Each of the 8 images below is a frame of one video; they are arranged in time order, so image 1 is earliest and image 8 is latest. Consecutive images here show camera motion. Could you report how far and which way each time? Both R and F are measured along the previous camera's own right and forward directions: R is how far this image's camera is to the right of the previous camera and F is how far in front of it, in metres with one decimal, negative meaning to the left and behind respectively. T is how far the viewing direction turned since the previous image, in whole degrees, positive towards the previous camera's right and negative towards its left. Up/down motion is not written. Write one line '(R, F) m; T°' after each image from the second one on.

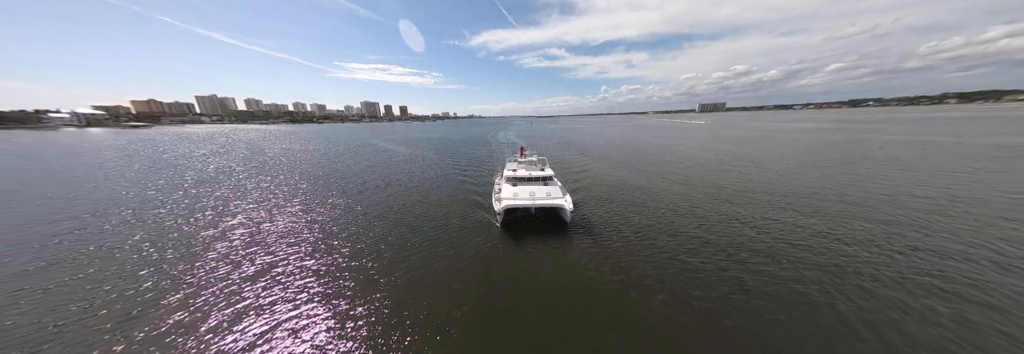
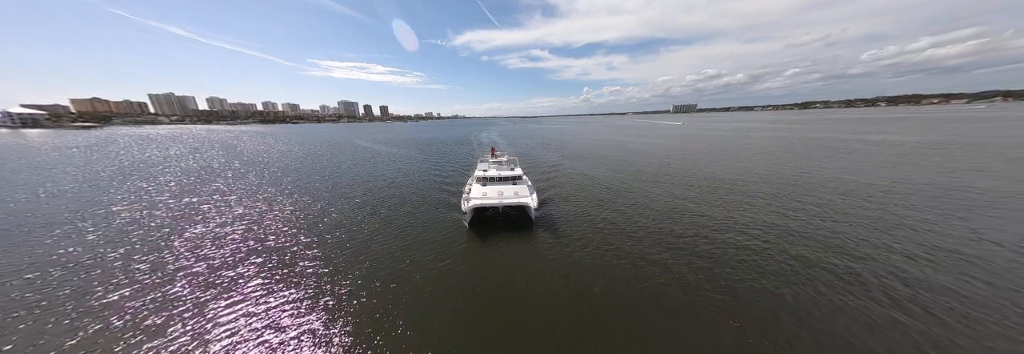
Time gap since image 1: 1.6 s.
(+1.6, -2.5) m; +4°
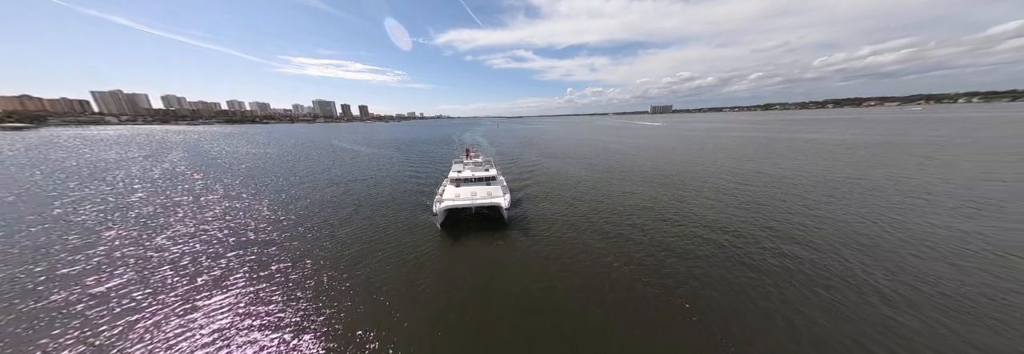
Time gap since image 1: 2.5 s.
(+1.4, -1.2) m; +4°
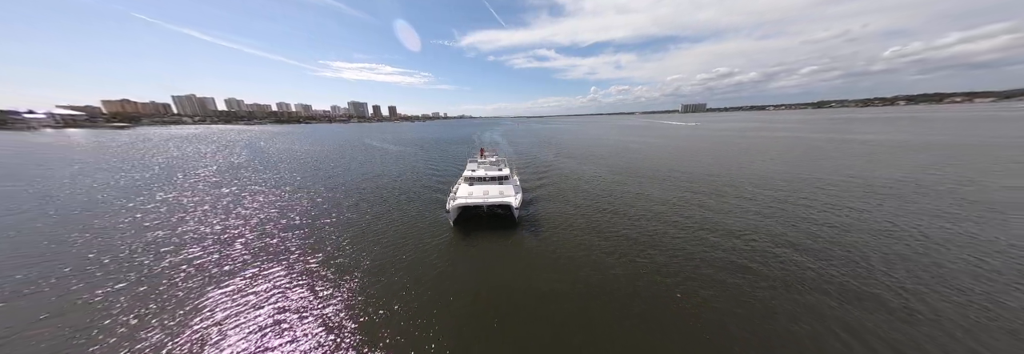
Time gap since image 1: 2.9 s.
(+0.6, 0.0) m; -5°
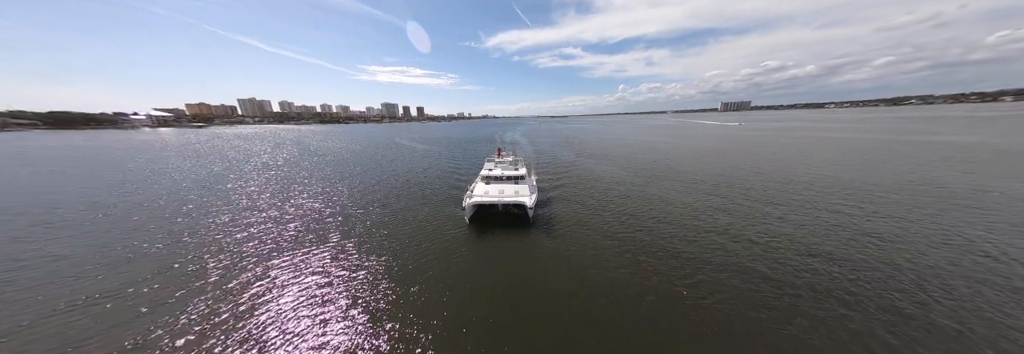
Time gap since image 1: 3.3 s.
(+0.5, +0.1) m; -6°
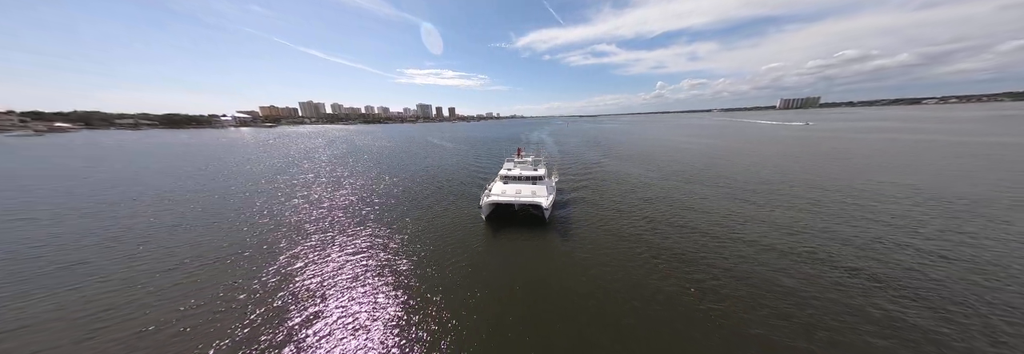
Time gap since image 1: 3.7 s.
(+0.7, -0.2) m; -7°
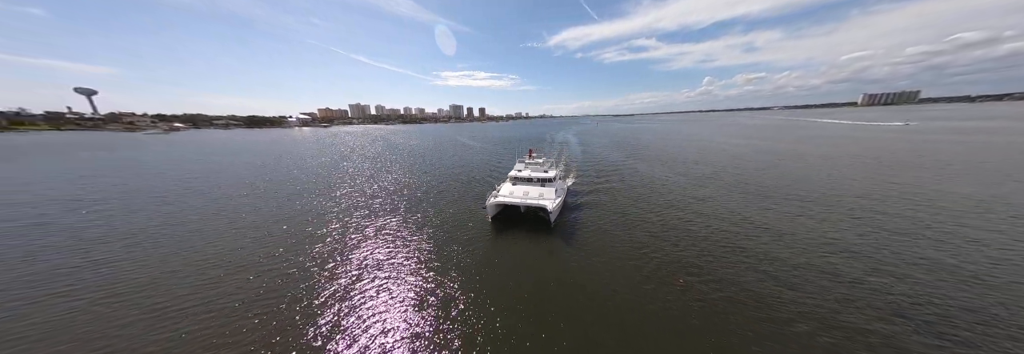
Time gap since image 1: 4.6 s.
(+1.7, -0.1) m; -7°
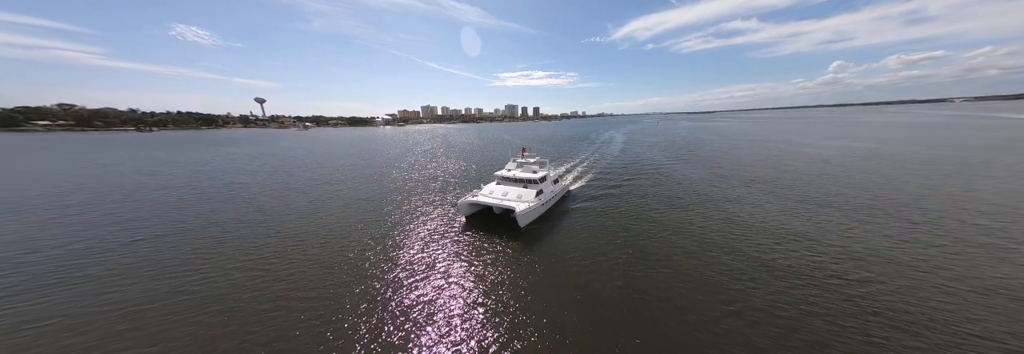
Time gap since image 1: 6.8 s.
(+6.1, +1.5) m; -13°
